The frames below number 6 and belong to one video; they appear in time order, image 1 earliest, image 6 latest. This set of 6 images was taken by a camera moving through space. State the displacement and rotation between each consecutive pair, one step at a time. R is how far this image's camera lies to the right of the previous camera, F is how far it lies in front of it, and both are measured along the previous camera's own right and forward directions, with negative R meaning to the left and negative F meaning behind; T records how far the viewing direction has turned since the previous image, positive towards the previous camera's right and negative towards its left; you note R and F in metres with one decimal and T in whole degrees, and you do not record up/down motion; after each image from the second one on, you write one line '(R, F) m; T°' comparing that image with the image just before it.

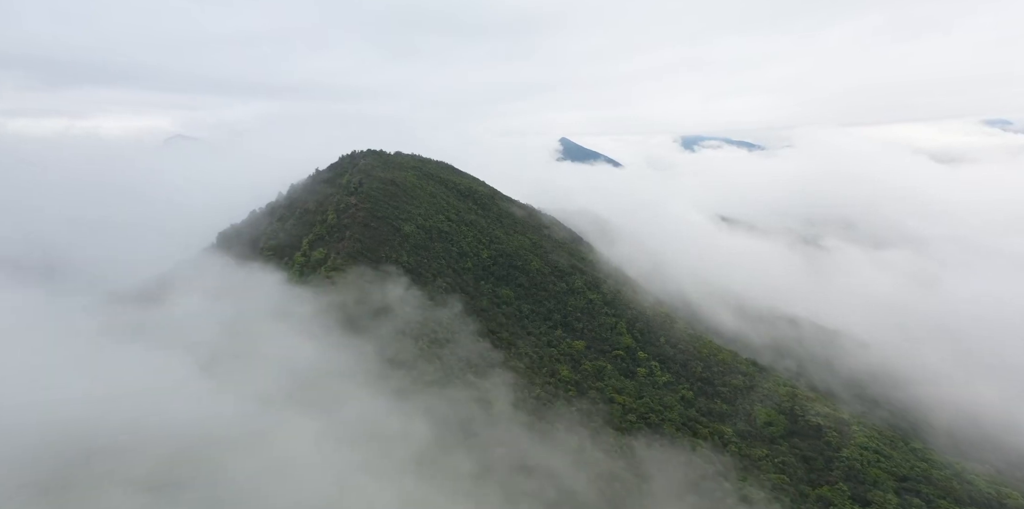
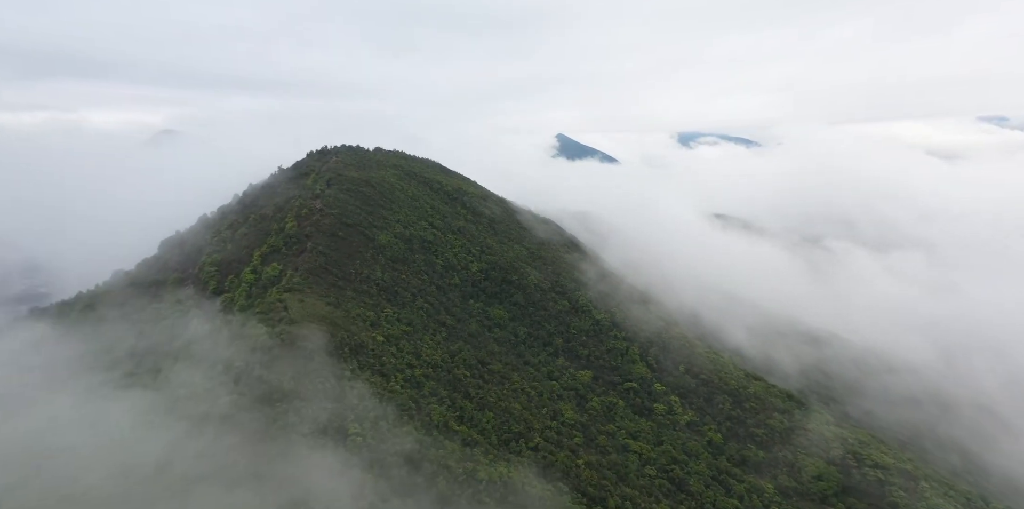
(+0.3, +9.8) m; 0°
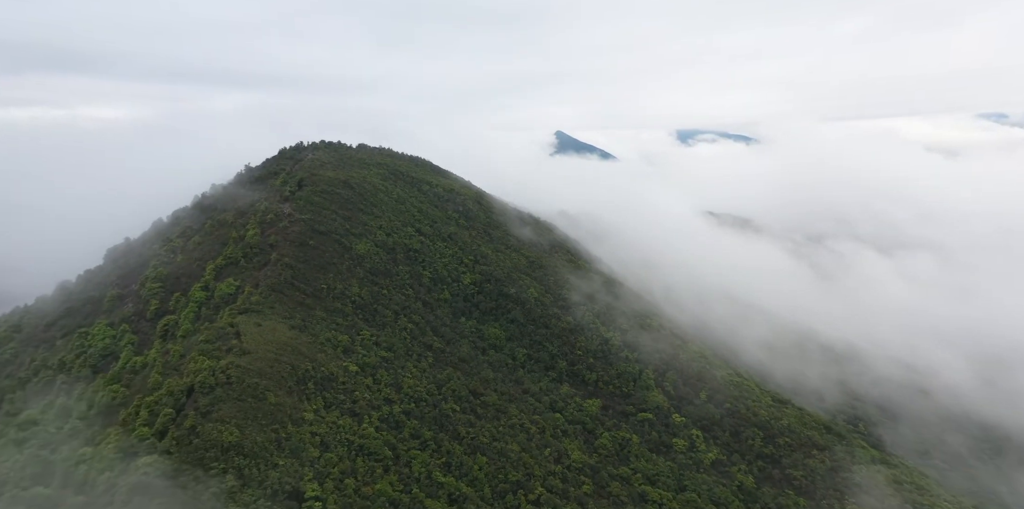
(+0.1, +7.1) m; 0°
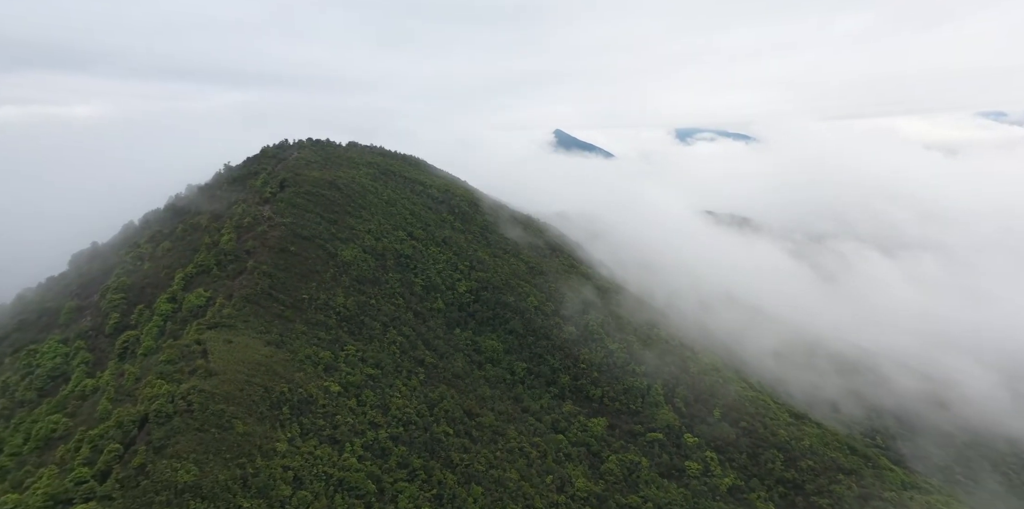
(+0.1, +3.7) m; 0°
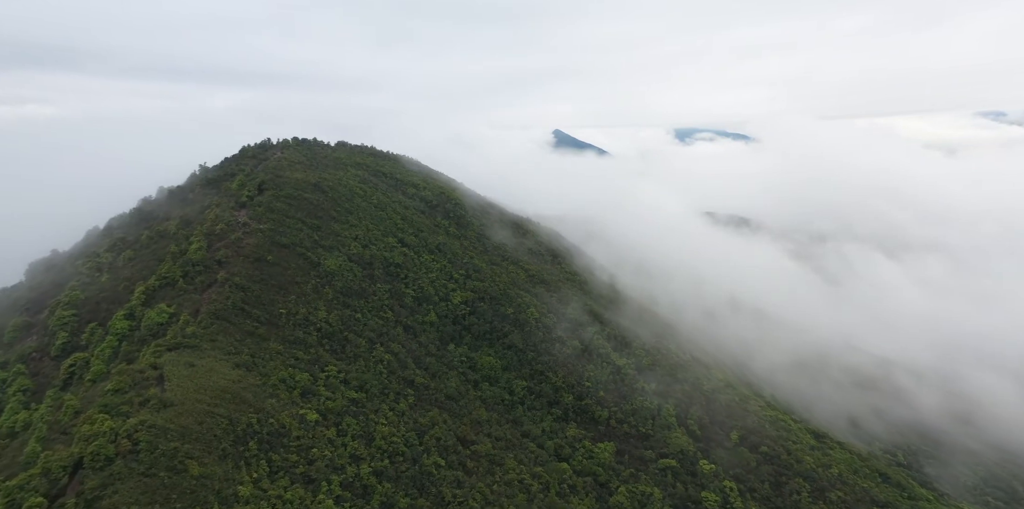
(0.0, +3.9) m; 0°
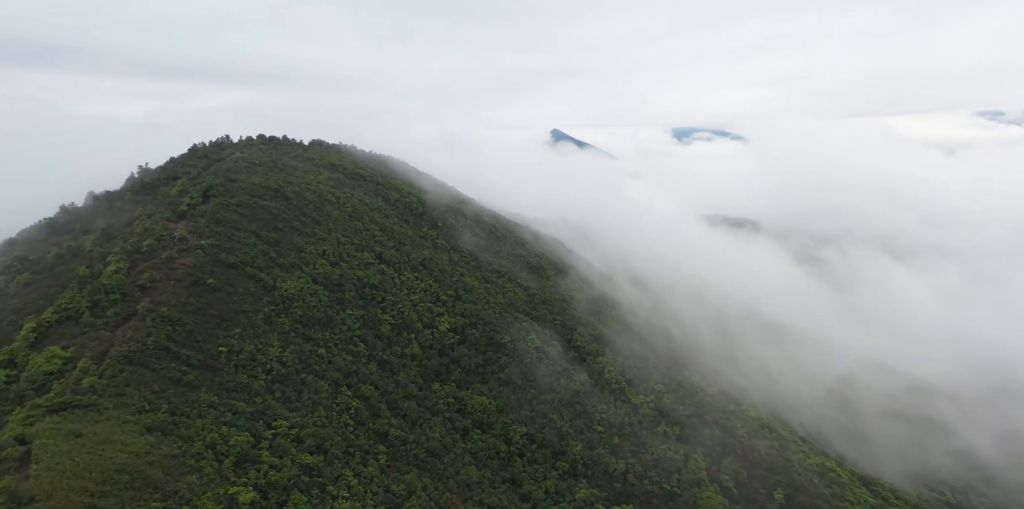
(+0.1, +7.4) m; 0°
